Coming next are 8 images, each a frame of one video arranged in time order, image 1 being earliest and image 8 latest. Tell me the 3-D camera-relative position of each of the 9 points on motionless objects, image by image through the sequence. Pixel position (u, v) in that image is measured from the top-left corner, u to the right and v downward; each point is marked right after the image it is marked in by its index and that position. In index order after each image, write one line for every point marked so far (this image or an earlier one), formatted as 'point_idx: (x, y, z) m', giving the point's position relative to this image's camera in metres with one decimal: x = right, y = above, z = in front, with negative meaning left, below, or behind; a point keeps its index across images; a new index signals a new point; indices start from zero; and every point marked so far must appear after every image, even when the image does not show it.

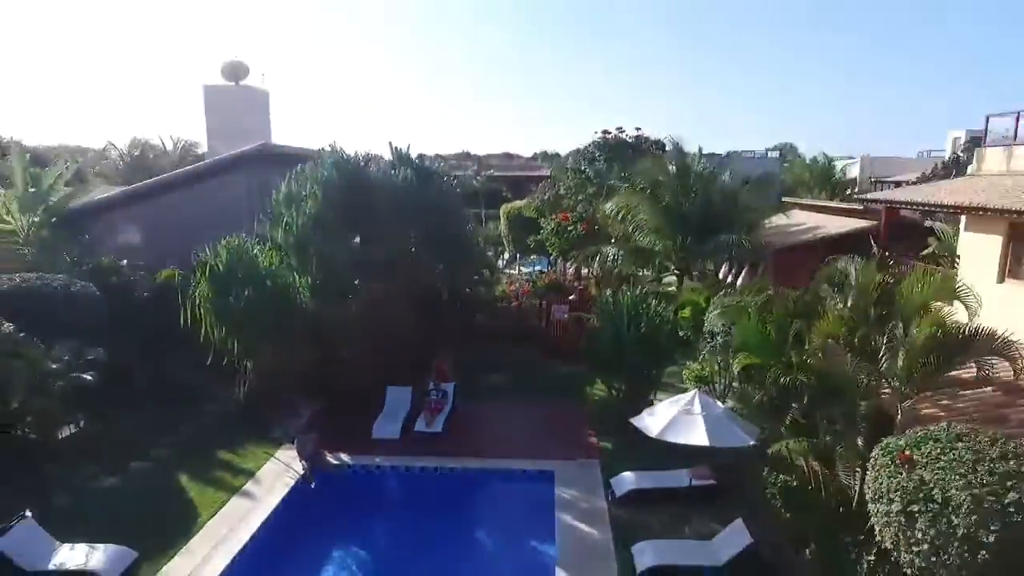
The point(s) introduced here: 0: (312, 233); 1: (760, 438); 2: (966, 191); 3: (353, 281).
0: (-2.5, +0.7, +7.5) m
1: (+2.0, -1.2, +5.0) m
2: (+4.9, +1.1, +6.8) m
3: (-2.0, +0.1, +7.6) m
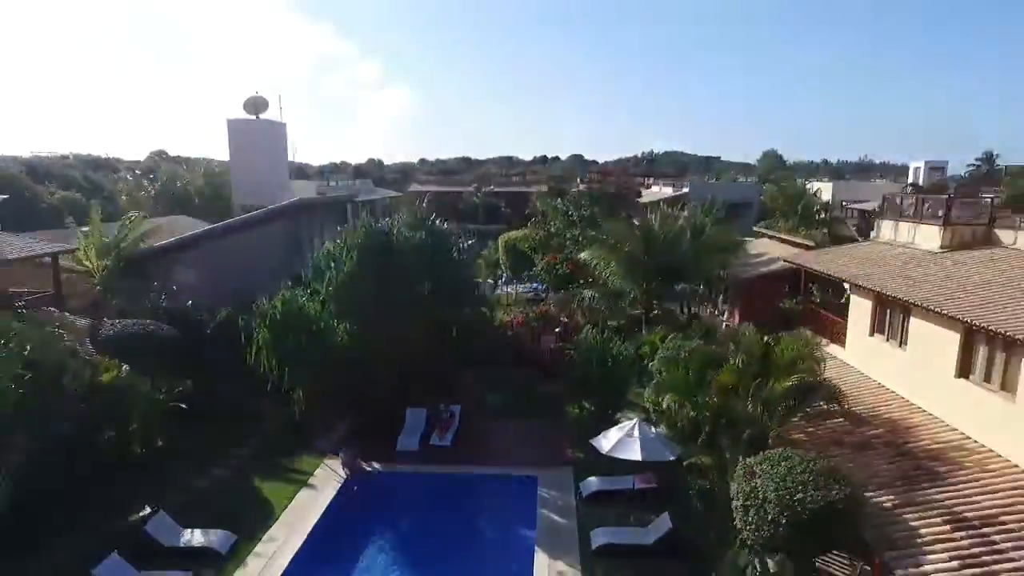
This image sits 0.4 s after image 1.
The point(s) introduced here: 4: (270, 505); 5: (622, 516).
0: (-2.6, 0.0, +9.5) m
1: (+1.9, -1.8, +7.0) m
2: (+4.8, +0.4, +8.8) m
3: (-2.1, -0.5, +9.6) m
4: (-3.0, -2.7, +7.6) m
5: (+1.4, -2.6, +7.3) m
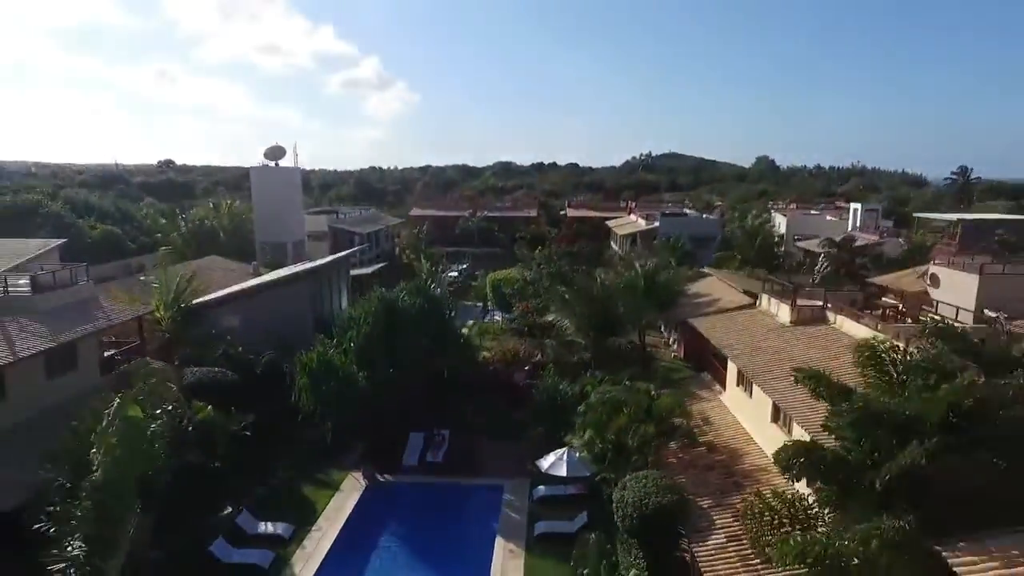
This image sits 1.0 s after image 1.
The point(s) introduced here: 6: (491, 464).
0: (-3.1, -1.1, +12.7) m
1: (+1.4, -3.0, +10.2) m
2: (+4.3, -0.7, +12.0) m
3: (-2.6, -1.7, +12.8) m
4: (-3.5, -3.9, +10.9) m
5: (+0.9, -3.8, +10.5) m
6: (-0.4, -3.6, +12.8) m
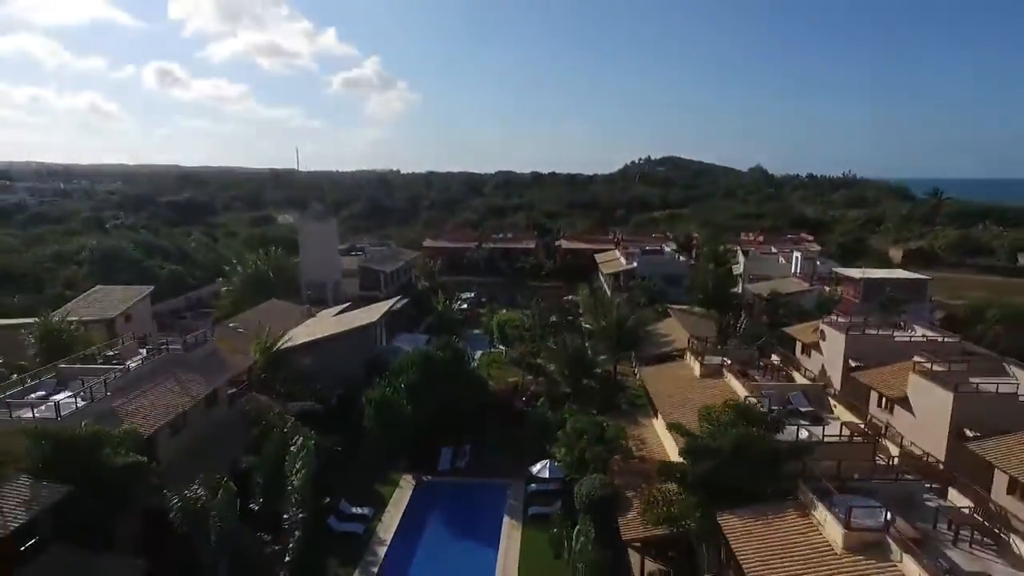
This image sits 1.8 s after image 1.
0: (-3.0, -2.9, +18.3) m
1: (+1.4, -4.7, +15.8) m
2: (+4.4, -2.5, +17.6) m
3: (-2.6, -3.4, +18.4) m
4: (-3.5, -5.6, +16.5) m
5: (+0.9, -5.6, +16.1) m
6: (-0.4, -5.4, +18.3) m
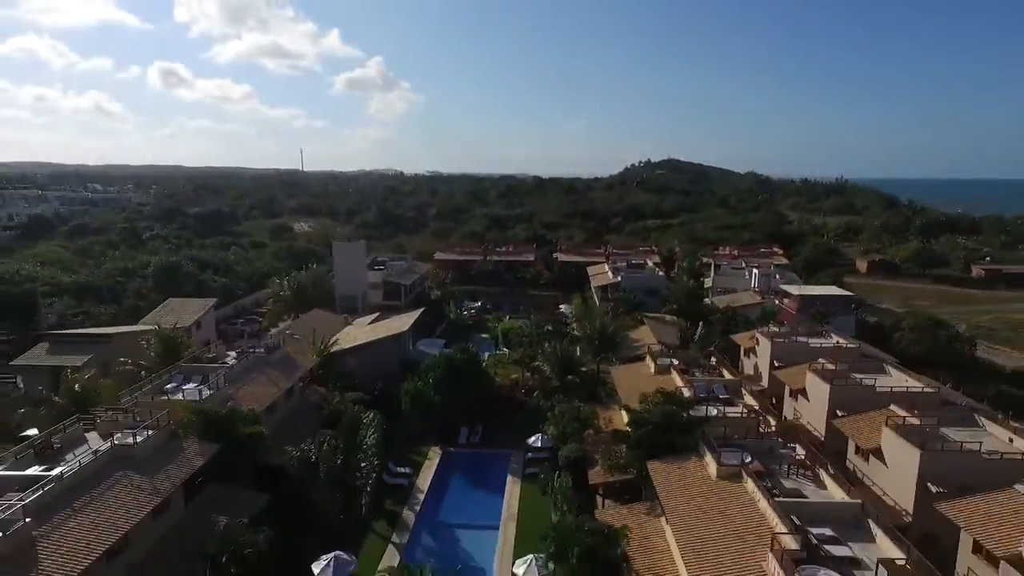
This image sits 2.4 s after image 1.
0: (-3.0, -3.6, +24.1) m
1: (+1.5, -5.5, +21.6) m
2: (+4.5, -3.2, +23.3) m
3: (-2.5, -4.1, +24.2) m
4: (-3.4, -6.3, +22.2) m
5: (+1.0, -6.3, +21.9) m
6: (-0.3, -6.1, +24.1) m
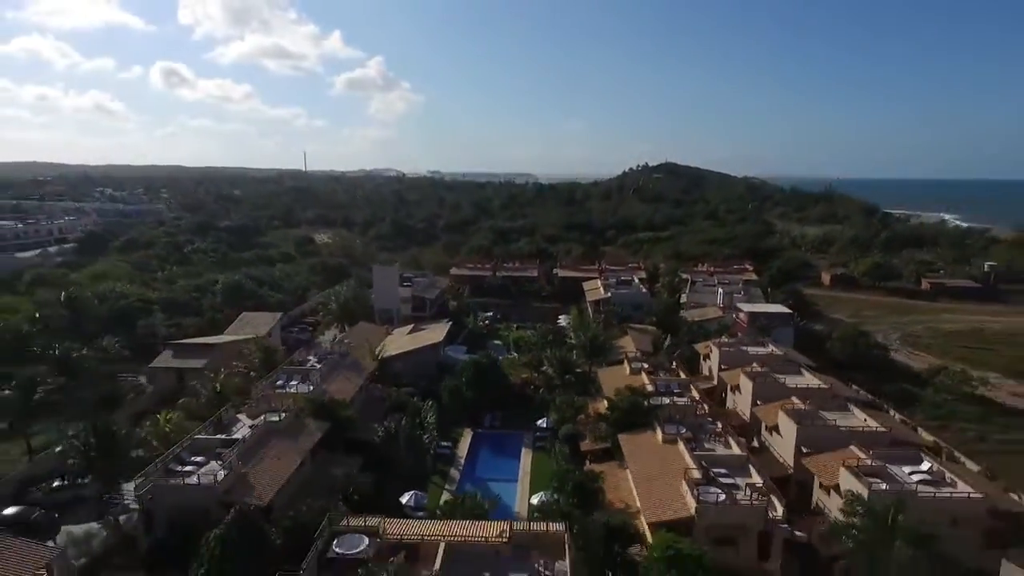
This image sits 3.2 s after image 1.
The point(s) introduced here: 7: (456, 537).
0: (-2.3, -4.7, +32.1) m
1: (+2.1, -6.6, +29.6) m
2: (+5.1, -4.4, +31.3) m
3: (-1.9, -5.3, +32.2) m
4: (-2.8, -7.4, +30.2) m
5: (+1.6, -7.4, +29.9) m
6: (+0.3, -7.2, +32.1) m
7: (-1.5, -6.5, +16.1) m
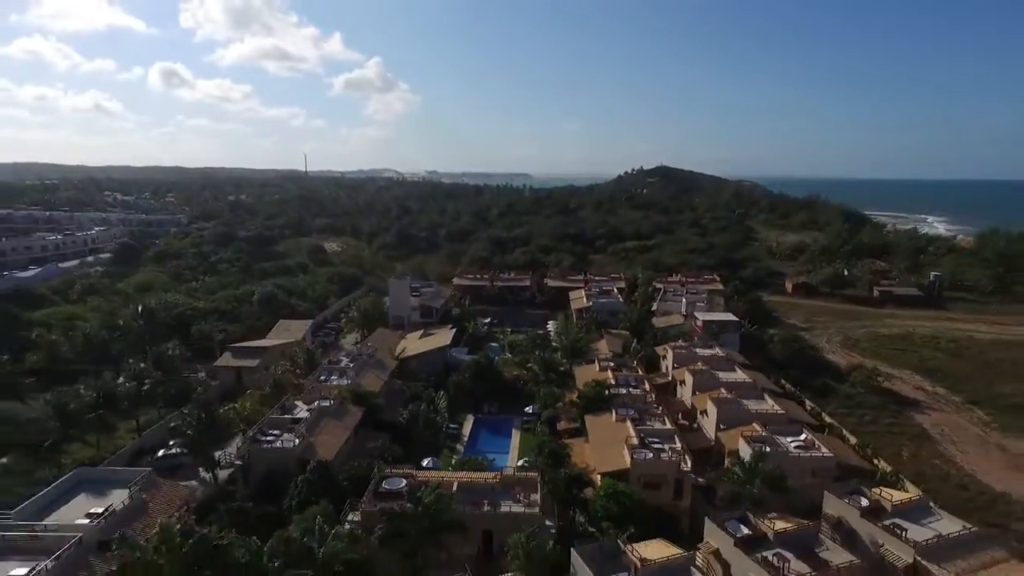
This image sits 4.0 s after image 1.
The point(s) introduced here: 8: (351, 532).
0: (-2.7, -5.6, +39.9) m
1: (+1.7, -7.5, +37.4) m
2: (+4.7, -5.3, +39.2) m
3: (-2.3, -6.2, +40.0) m
4: (-3.2, -8.4, +38.0) m
5: (+1.2, -8.3, +37.7) m
6: (-0.1, -8.2, +39.9) m
7: (-1.9, -7.5, +23.9) m
8: (-5.2, -7.8, +19.7) m
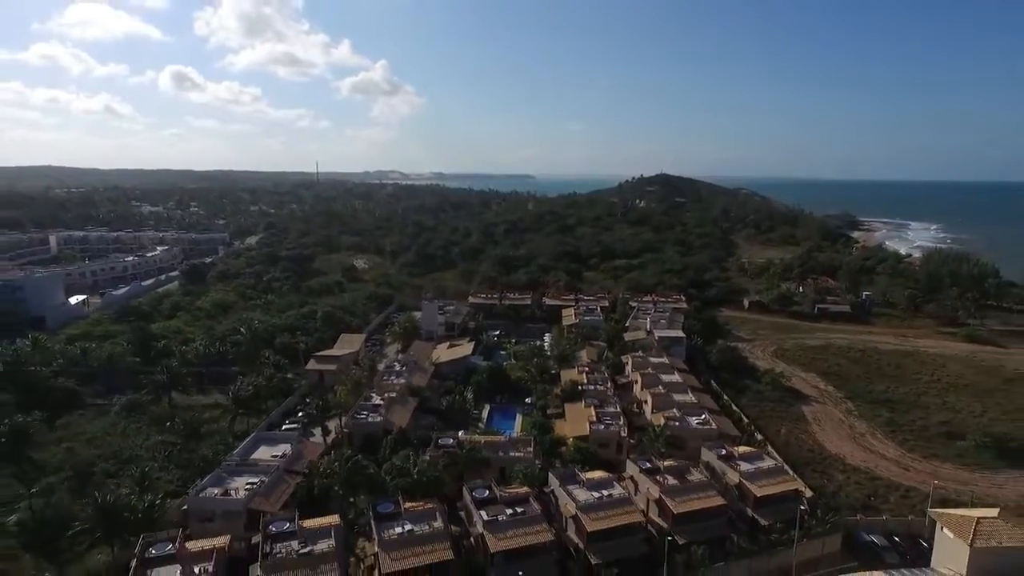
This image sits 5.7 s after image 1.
0: (-2.3, -8.0, +55.8) m
1: (+2.1, -9.9, +53.3) m
2: (+5.1, -7.7, +55.0) m
3: (-1.9, -8.6, +55.9) m
4: (-2.8, -10.7, +53.9) m
5: (+1.6, -10.7, +53.6) m
6: (+0.3, -10.5, +55.8) m
7: (-1.6, -9.8, +39.8) m
8: (-4.9, -10.1, +35.6) m
